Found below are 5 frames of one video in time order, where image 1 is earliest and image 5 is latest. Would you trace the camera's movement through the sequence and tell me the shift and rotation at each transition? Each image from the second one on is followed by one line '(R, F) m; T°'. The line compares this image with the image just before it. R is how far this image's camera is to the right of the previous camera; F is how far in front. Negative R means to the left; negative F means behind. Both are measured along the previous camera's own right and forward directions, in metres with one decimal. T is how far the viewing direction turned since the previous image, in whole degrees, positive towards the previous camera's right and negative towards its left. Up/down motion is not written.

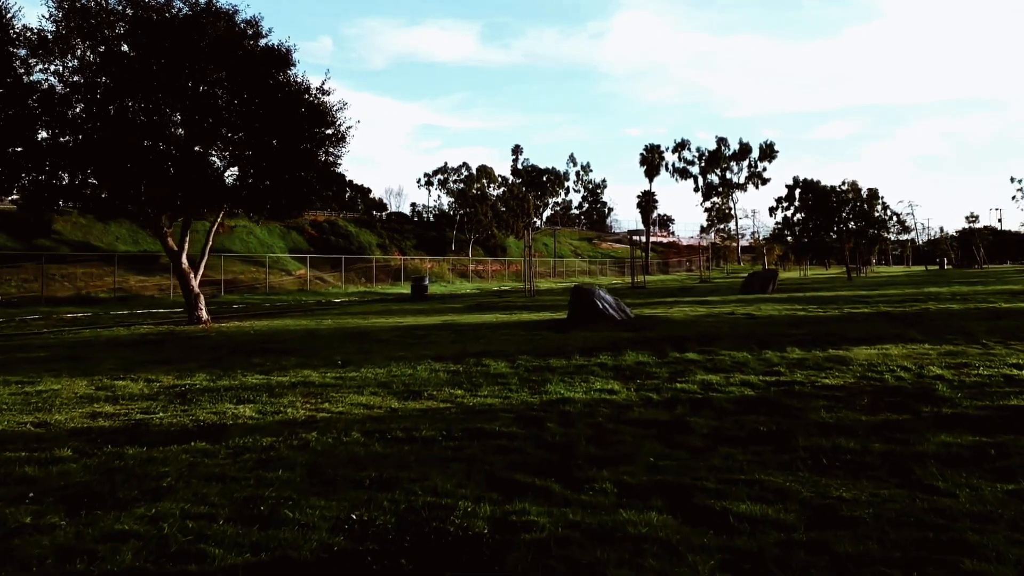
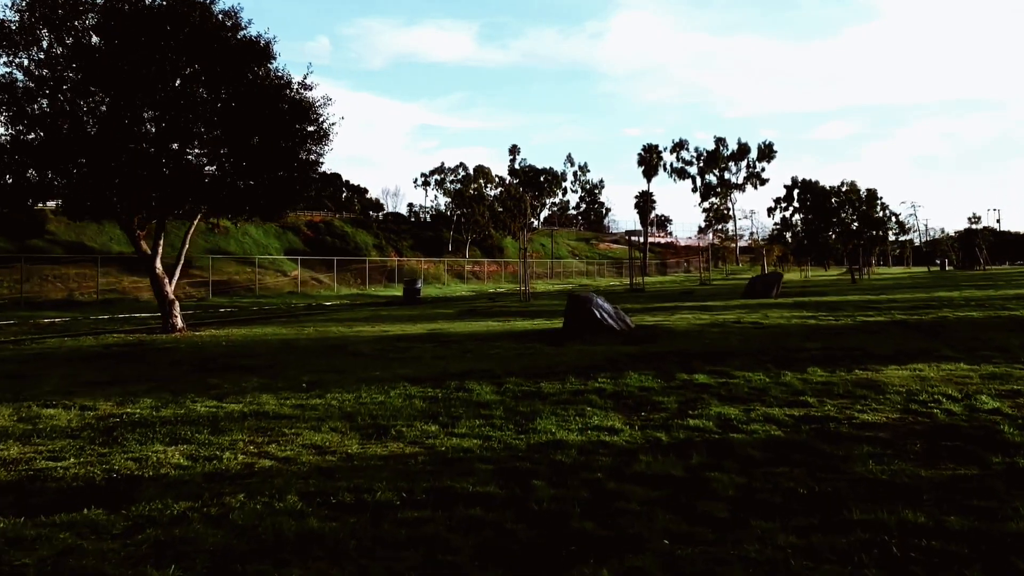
(+0.1, +0.9) m; 0°
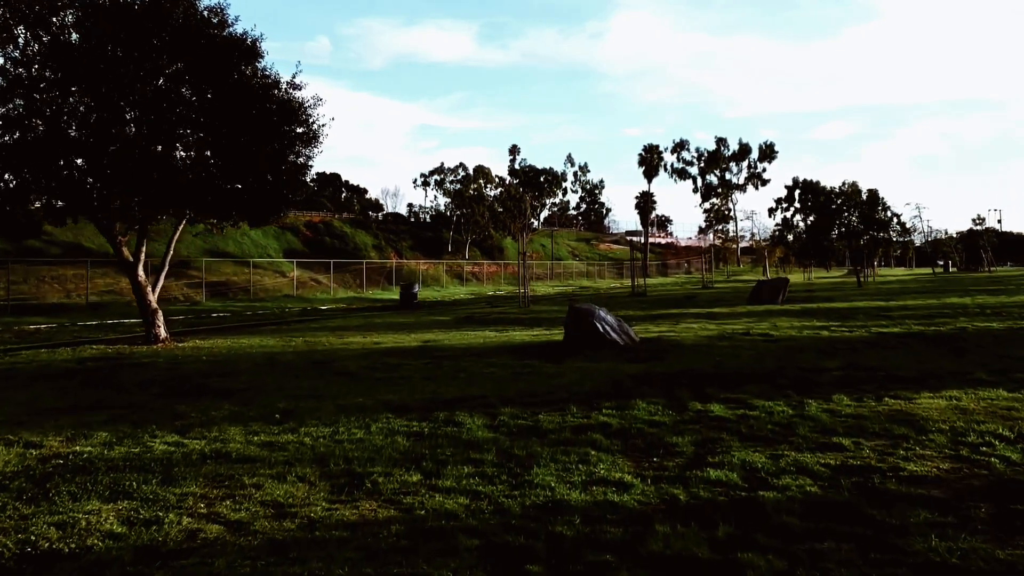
(0.0, +0.7) m; 0°
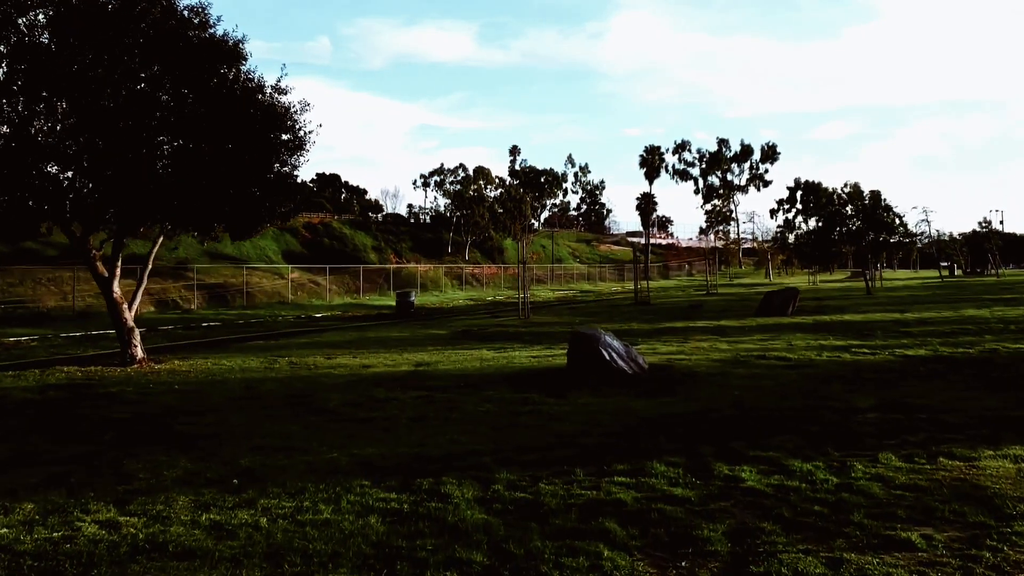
(0.0, +0.9) m; 0°
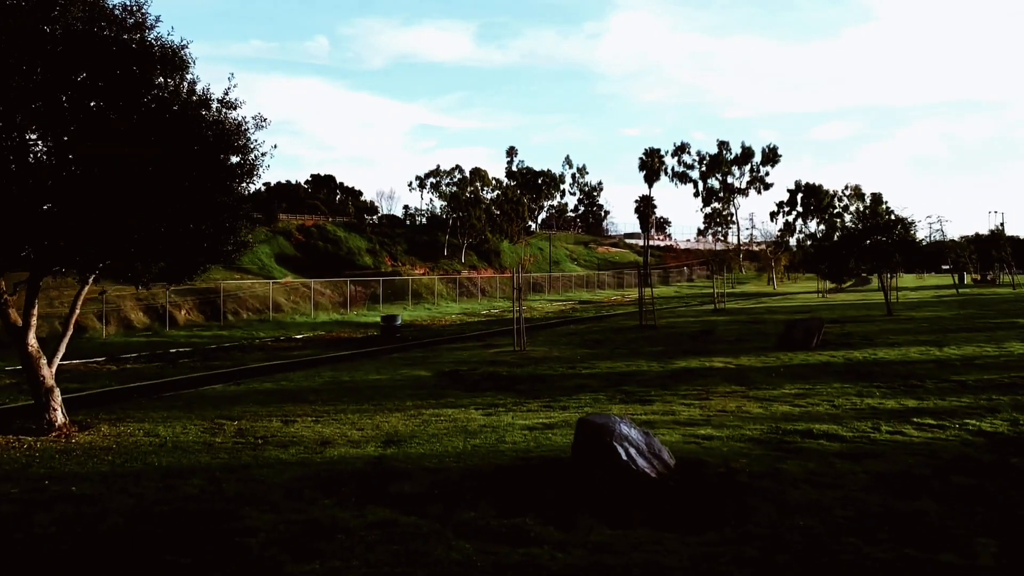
(+0.1, +2.3) m; 0°
